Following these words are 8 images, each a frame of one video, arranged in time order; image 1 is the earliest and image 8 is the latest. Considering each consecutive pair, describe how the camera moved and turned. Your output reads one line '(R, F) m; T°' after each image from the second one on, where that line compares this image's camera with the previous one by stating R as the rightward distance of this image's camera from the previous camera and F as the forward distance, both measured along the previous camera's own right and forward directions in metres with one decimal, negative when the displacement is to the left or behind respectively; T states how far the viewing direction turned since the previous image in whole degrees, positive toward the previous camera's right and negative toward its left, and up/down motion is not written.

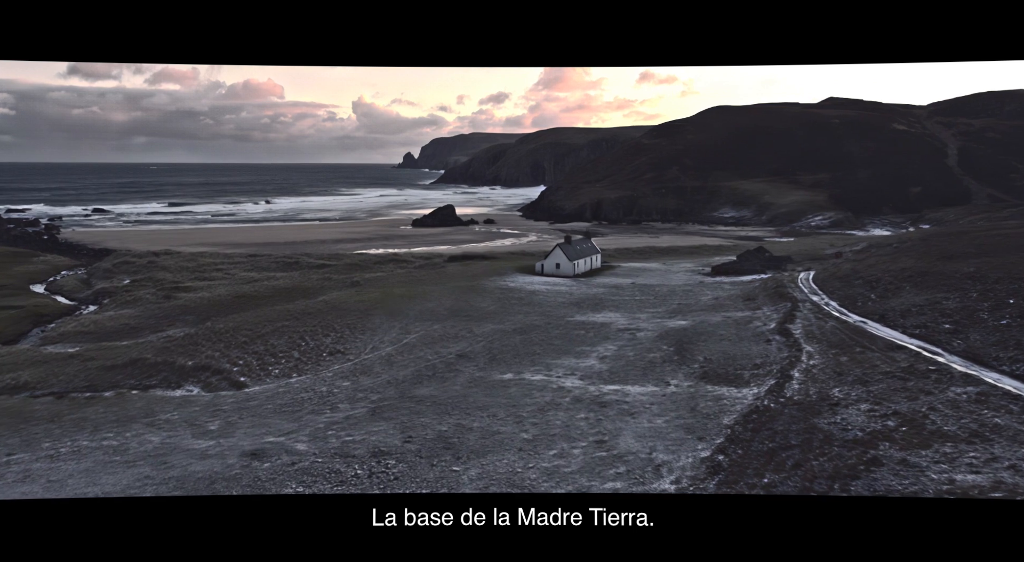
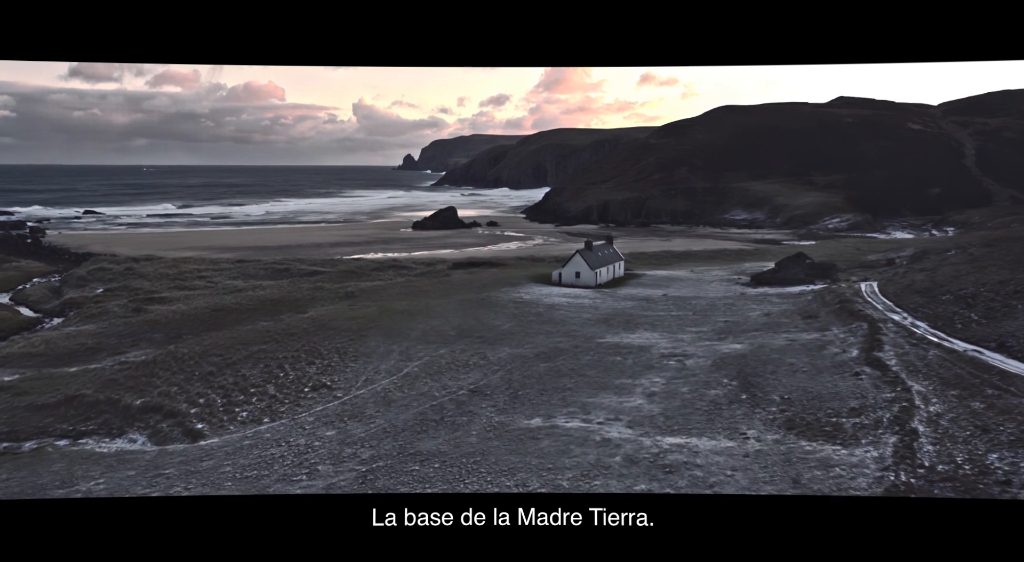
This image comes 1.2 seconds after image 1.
(-0.7, +4.3) m; 0°
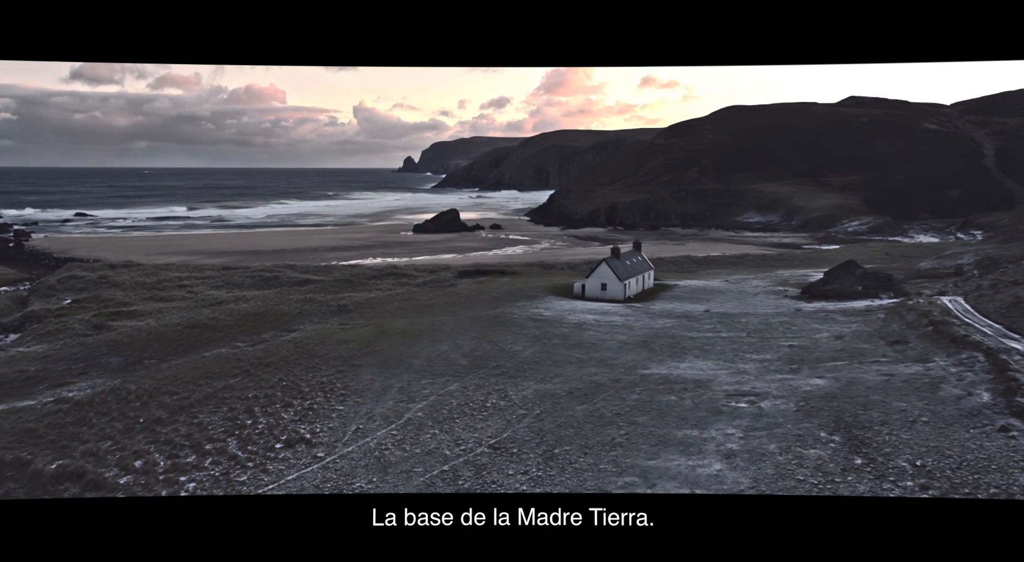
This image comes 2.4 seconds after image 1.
(-0.8, +4.3) m; 0°
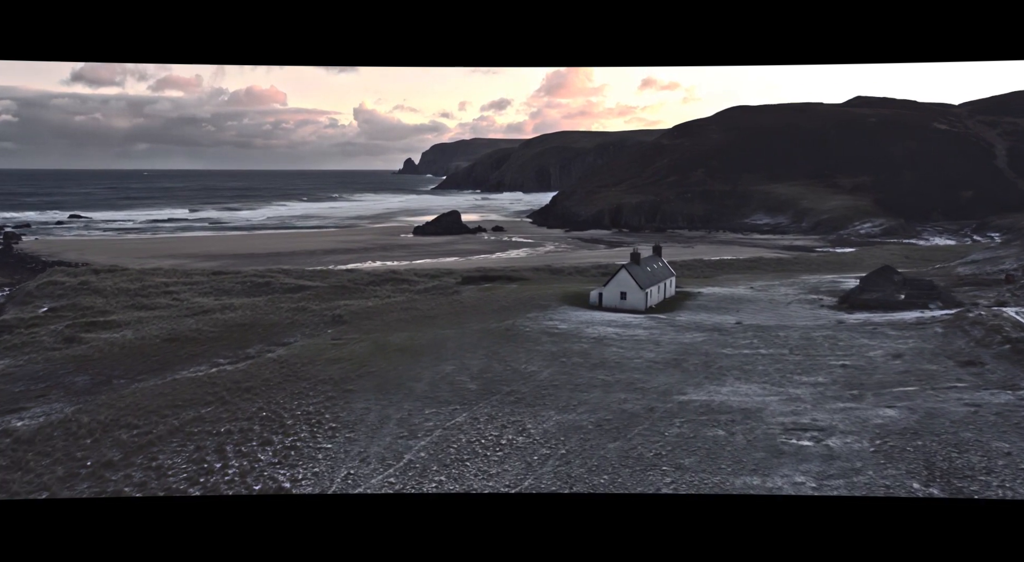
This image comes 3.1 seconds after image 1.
(-0.4, +2.6) m; 0°
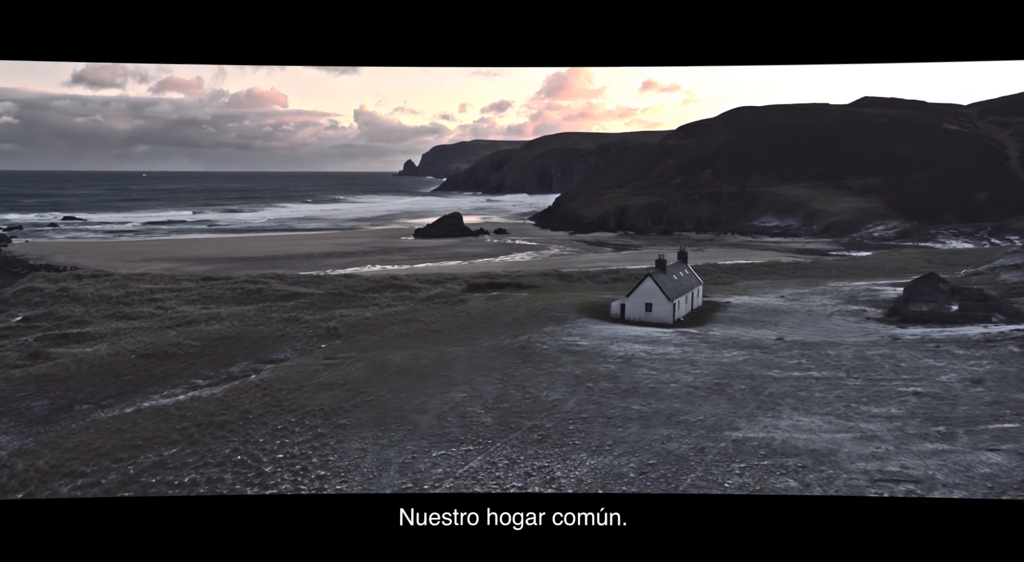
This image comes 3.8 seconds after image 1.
(-0.5, +2.6) m; 0°
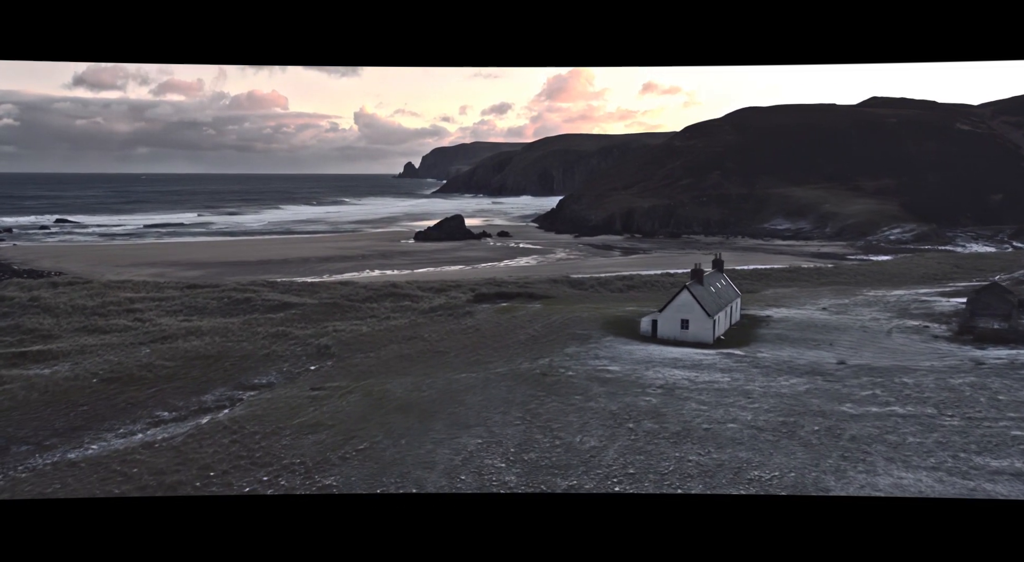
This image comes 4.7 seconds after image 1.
(-0.5, +3.1) m; 0°
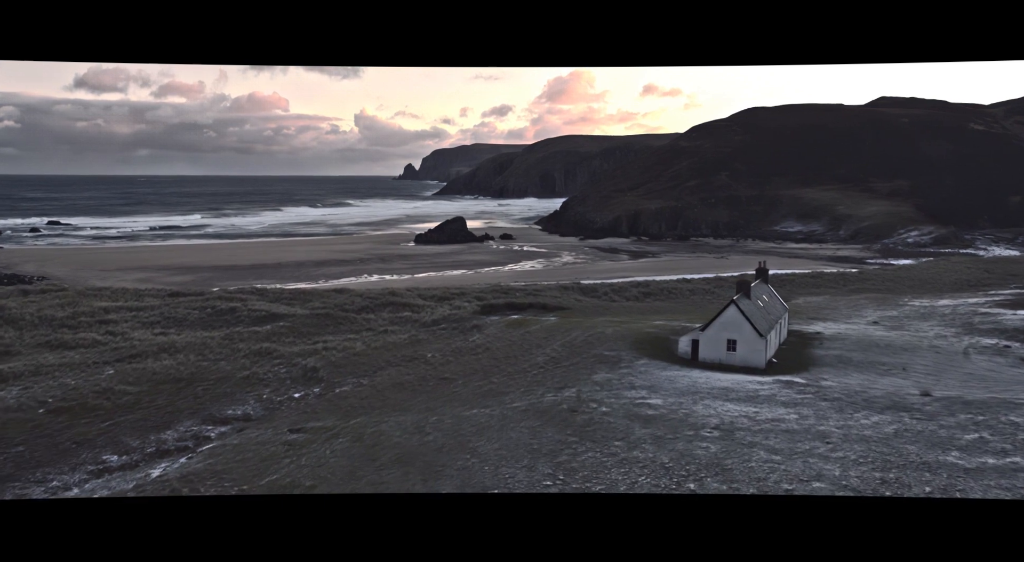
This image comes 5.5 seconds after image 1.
(-0.5, +3.1) m; 0°
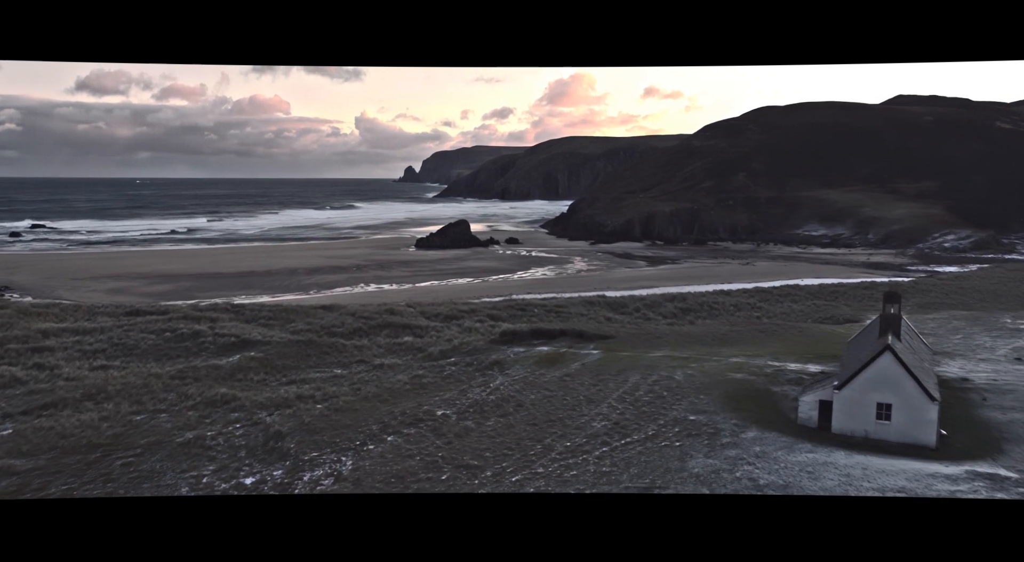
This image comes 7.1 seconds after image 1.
(-1.0, +5.8) m; 0°
